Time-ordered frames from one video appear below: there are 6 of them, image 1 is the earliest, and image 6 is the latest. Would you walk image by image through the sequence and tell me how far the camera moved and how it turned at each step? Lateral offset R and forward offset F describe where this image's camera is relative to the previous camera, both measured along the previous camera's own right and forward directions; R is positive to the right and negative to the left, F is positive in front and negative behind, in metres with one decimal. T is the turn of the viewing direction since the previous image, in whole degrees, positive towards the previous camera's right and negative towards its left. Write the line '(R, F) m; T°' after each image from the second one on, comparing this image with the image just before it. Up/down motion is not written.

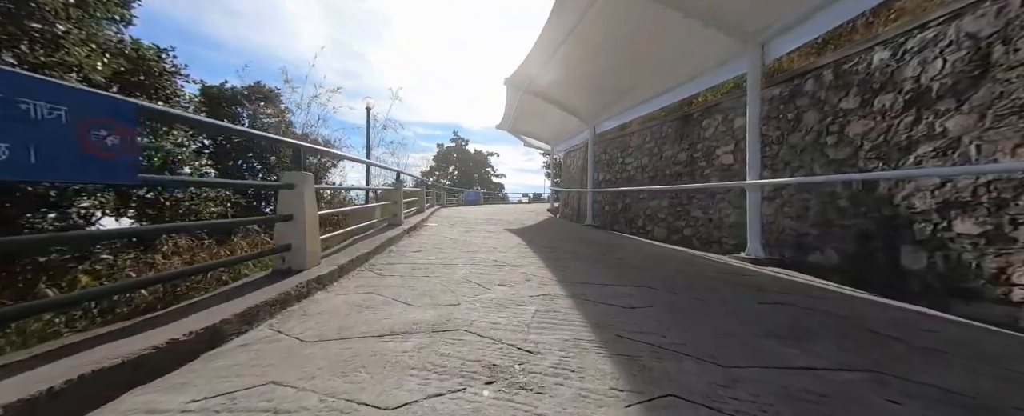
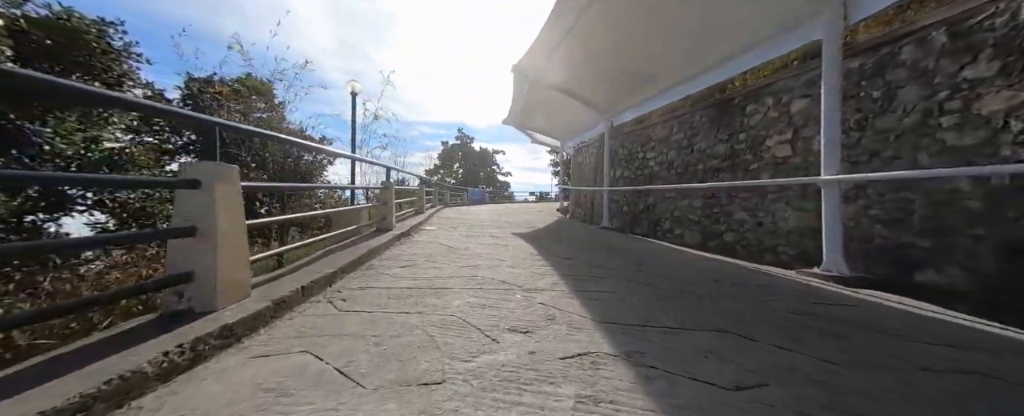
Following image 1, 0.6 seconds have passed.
(0.0, +0.7) m; -1°
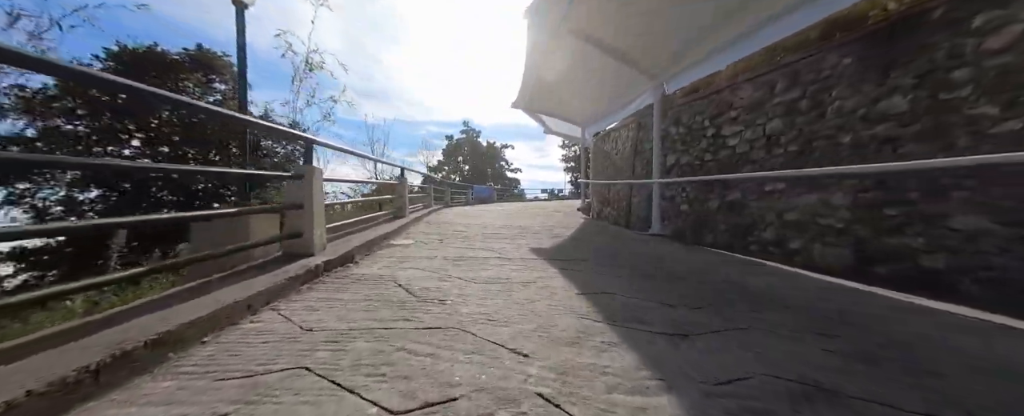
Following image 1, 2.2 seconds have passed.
(-0.1, +1.8) m; -1°
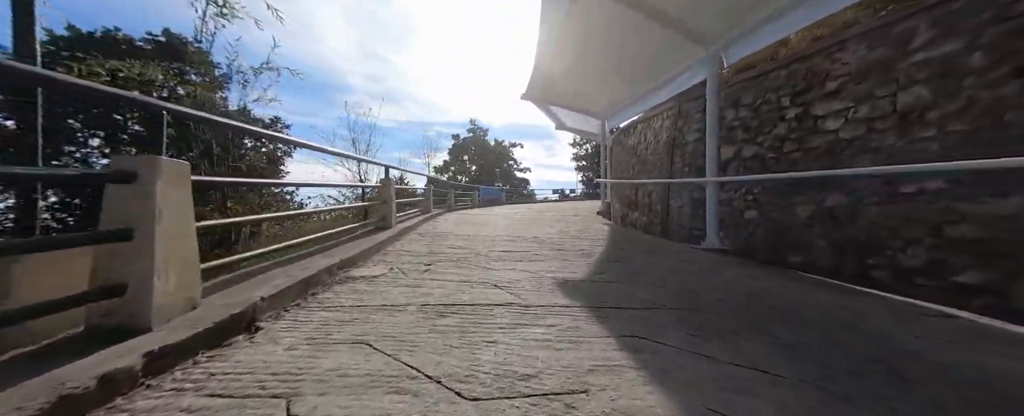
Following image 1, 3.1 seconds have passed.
(0.0, +1.1) m; -1°
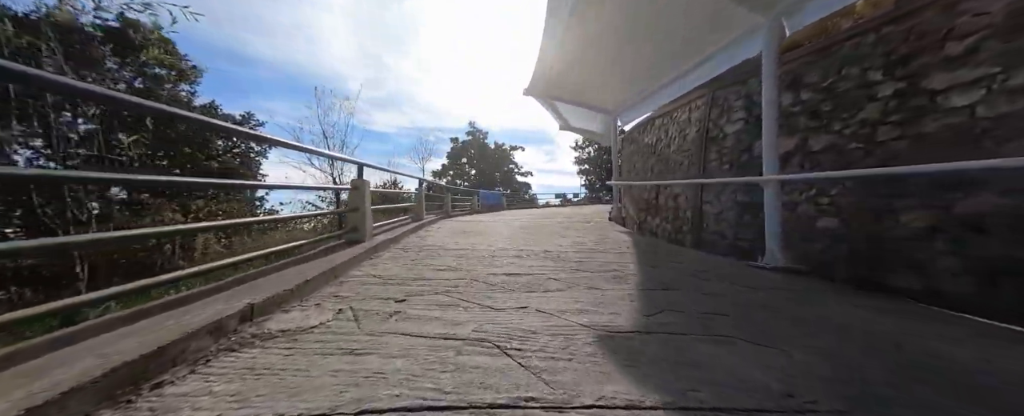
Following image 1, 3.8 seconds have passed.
(0.0, +0.8) m; 0°
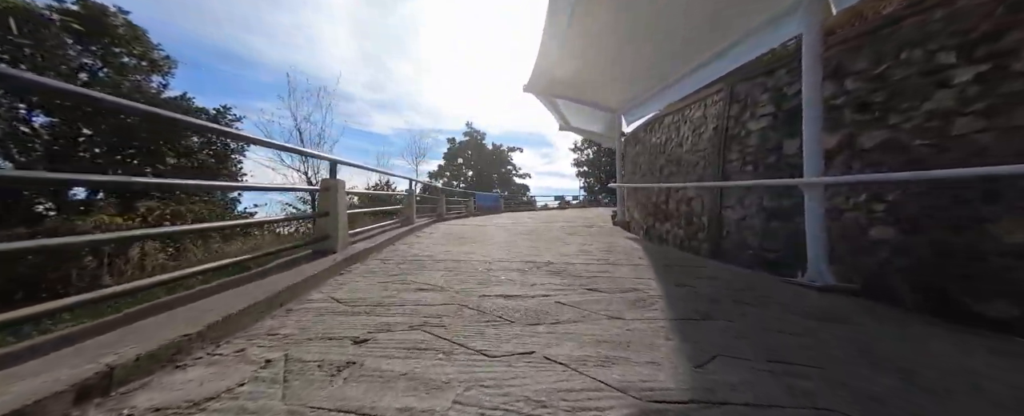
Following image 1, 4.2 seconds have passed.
(0.0, +0.5) m; 0°
